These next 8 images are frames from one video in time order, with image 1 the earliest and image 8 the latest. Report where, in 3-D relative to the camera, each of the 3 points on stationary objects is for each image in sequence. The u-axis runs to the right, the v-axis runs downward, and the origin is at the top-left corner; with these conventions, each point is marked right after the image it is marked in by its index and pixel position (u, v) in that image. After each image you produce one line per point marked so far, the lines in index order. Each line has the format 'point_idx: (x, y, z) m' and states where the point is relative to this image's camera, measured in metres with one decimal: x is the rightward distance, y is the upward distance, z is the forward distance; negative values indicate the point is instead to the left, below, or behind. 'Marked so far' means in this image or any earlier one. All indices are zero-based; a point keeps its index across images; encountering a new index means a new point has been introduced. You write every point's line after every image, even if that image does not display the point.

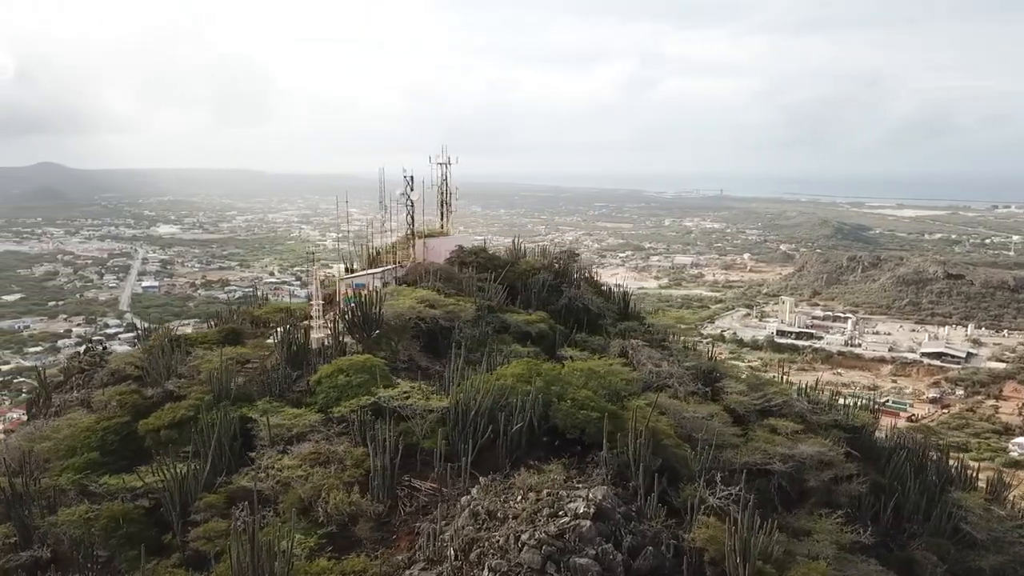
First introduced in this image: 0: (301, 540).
0: (-2.3, -2.7, +6.7) m
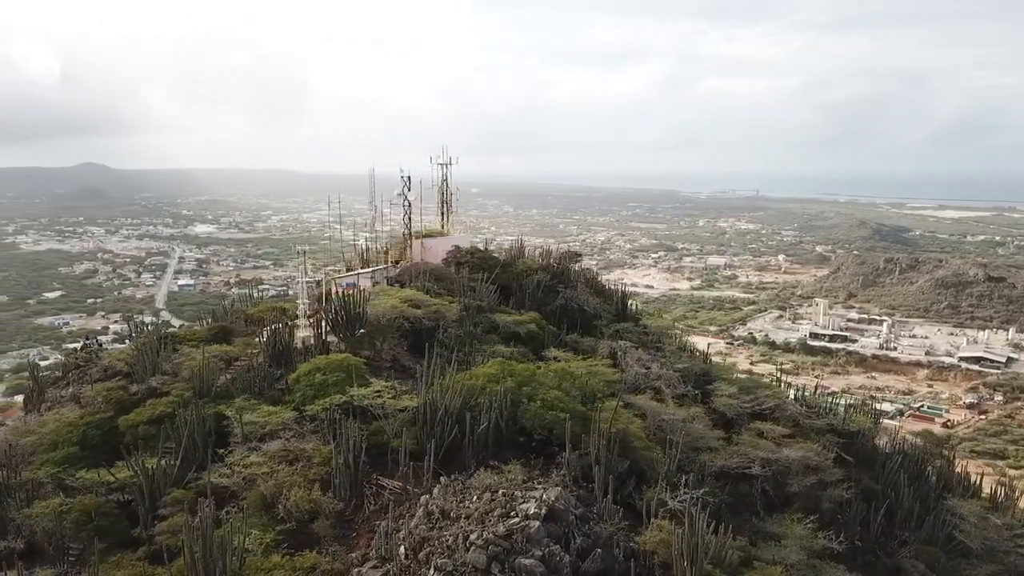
0: (-2.8, -2.7, +6.8) m
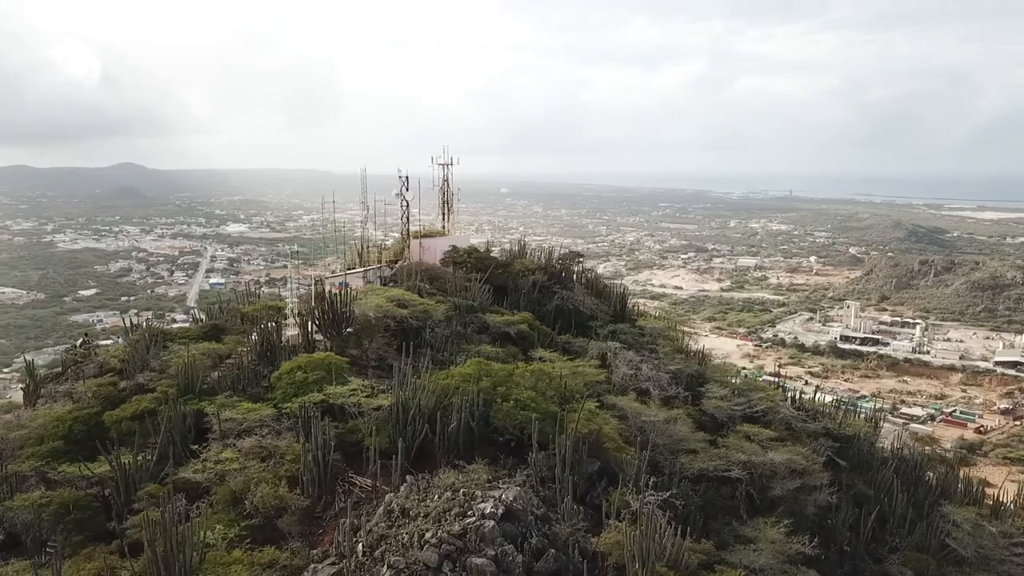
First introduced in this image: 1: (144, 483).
0: (-3.2, -2.7, +6.9) m
1: (-4.7, -2.5, +8.1) m
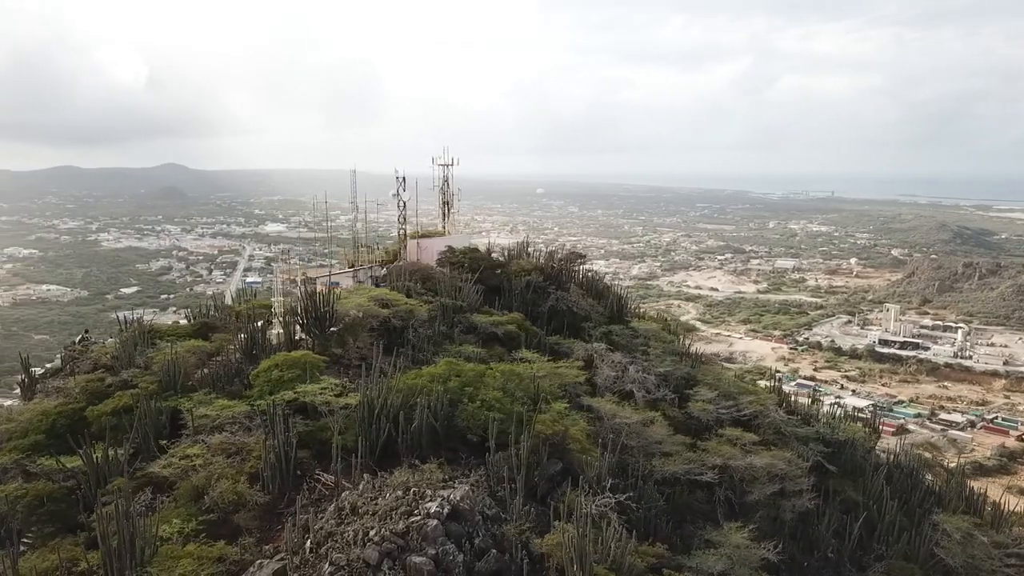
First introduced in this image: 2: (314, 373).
0: (-3.7, -2.7, +7.1) m
1: (-5.2, -2.5, +8.3) m
2: (-3.3, -1.4, +10.3) m
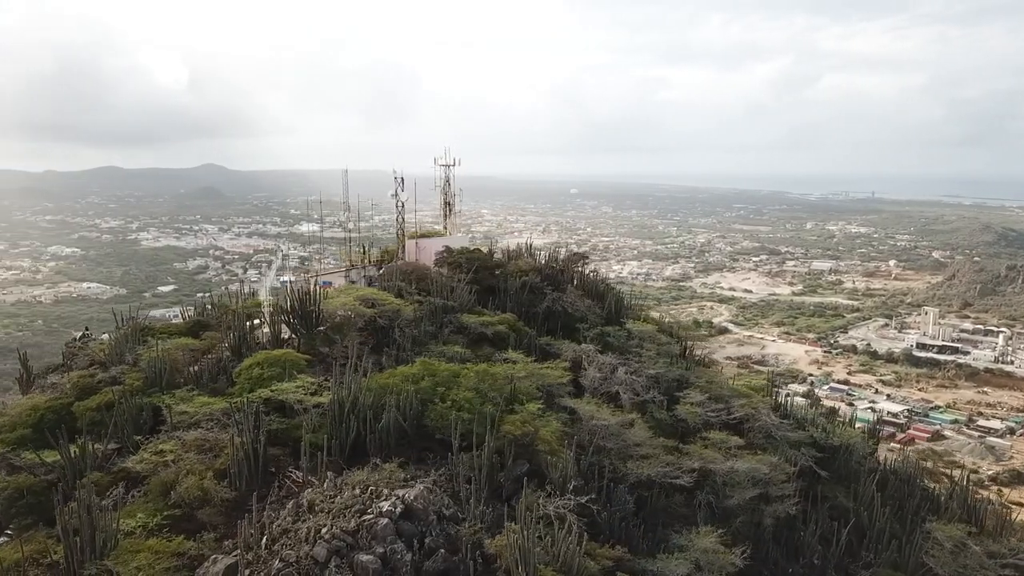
0: (-4.2, -2.7, +7.2) m
1: (-5.7, -2.5, +8.5) m
2: (-3.6, -1.4, +10.5) m
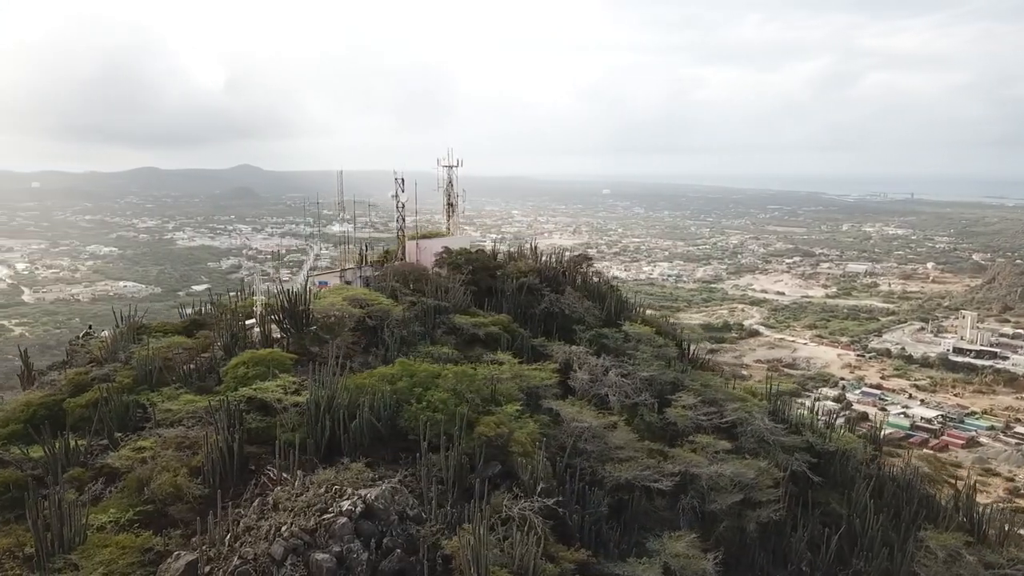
0: (-4.6, -2.6, +7.3) m
1: (-6.0, -2.4, +8.7) m
2: (-3.9, -1.4, +10.6) m
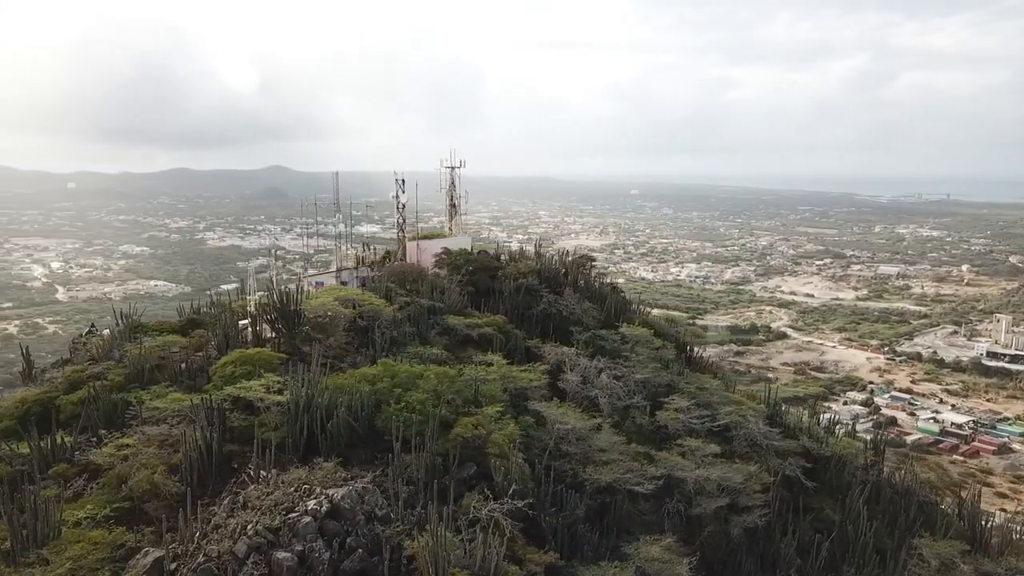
0: (-5.0, -2.6, +7.4) m
1: (-6.4, -2.4, +8.8) m
2: (-4.2, -1.4, +10.7) m
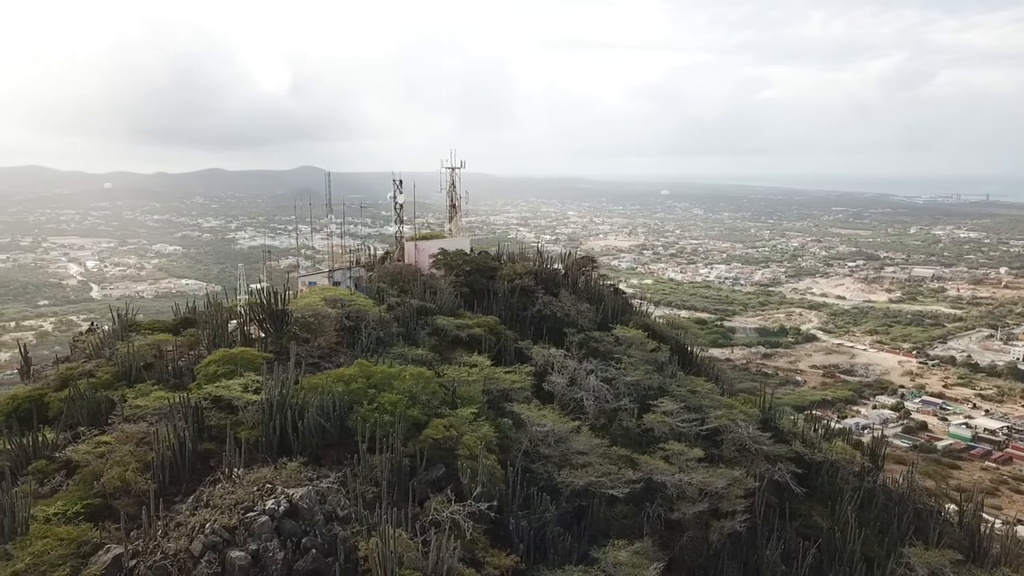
0: (-5.4, -2.6, +7.6) m
1: (-6.7, -2.4, +9.0) m
2: (-4.5, -1.4, +10.8) m
